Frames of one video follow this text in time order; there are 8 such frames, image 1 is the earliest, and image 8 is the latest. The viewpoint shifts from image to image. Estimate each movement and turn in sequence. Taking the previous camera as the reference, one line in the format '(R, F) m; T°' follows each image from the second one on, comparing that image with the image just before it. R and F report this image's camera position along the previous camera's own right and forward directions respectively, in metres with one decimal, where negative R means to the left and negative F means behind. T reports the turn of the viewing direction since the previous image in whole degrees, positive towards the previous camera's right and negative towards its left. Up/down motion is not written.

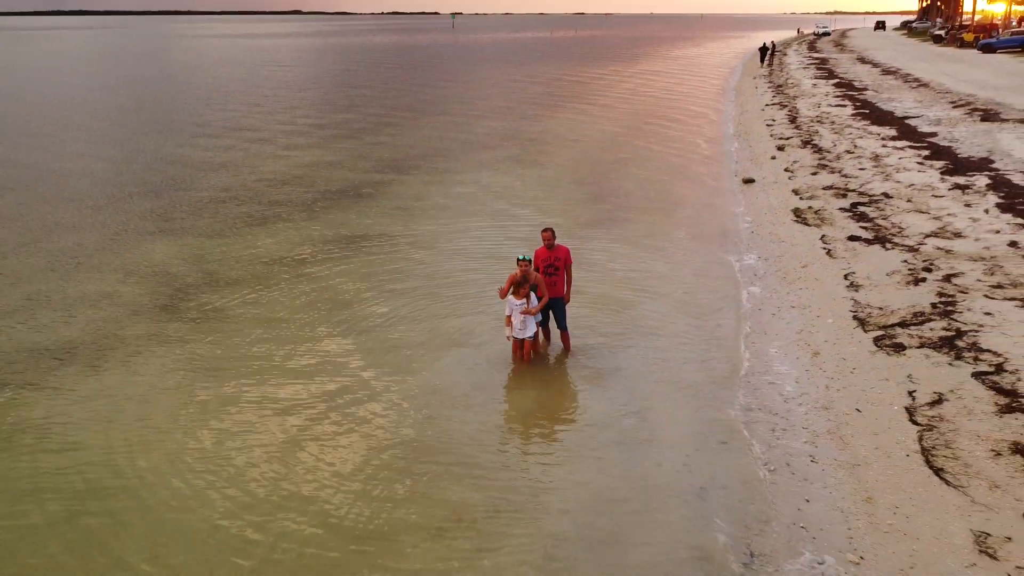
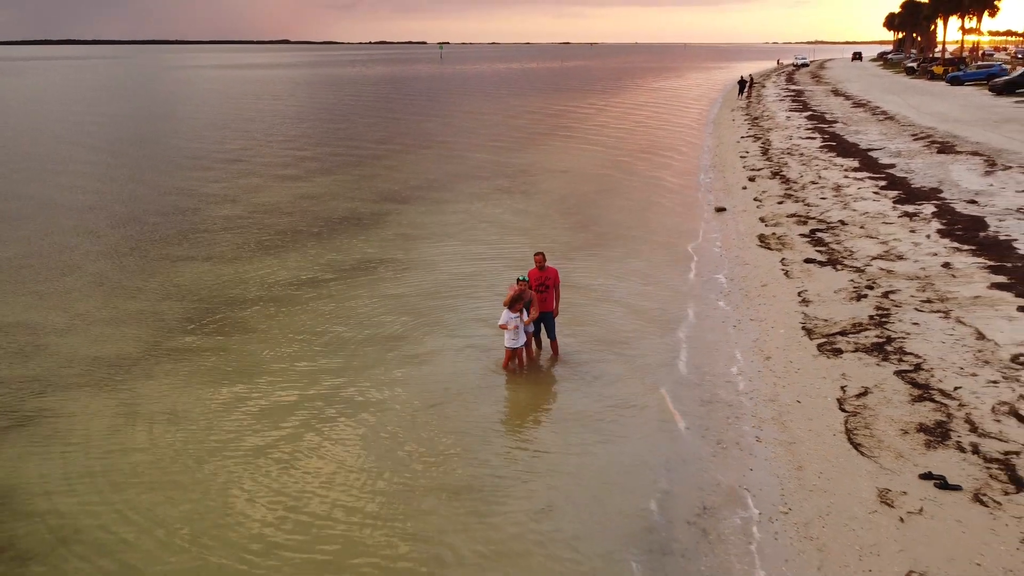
(-0.1, -1.5) m; +1°
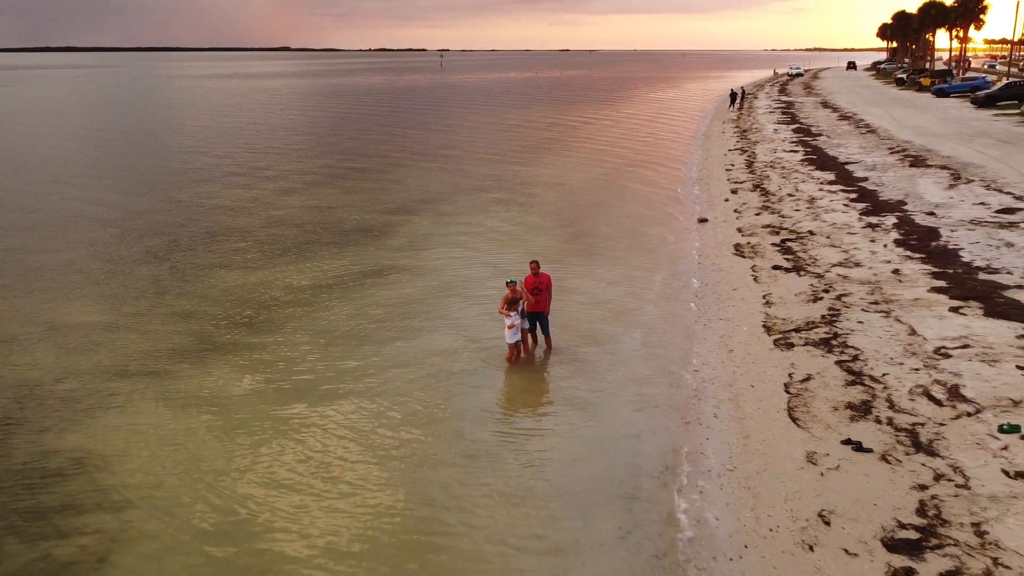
(0.0, -1.7) m; 0°
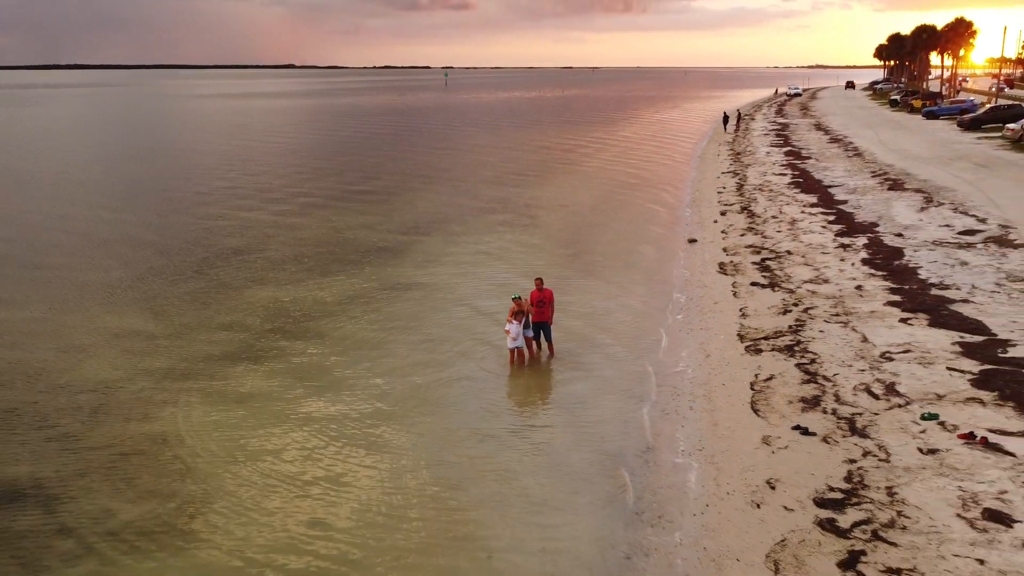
(-0.1, -1.9) m; 0°
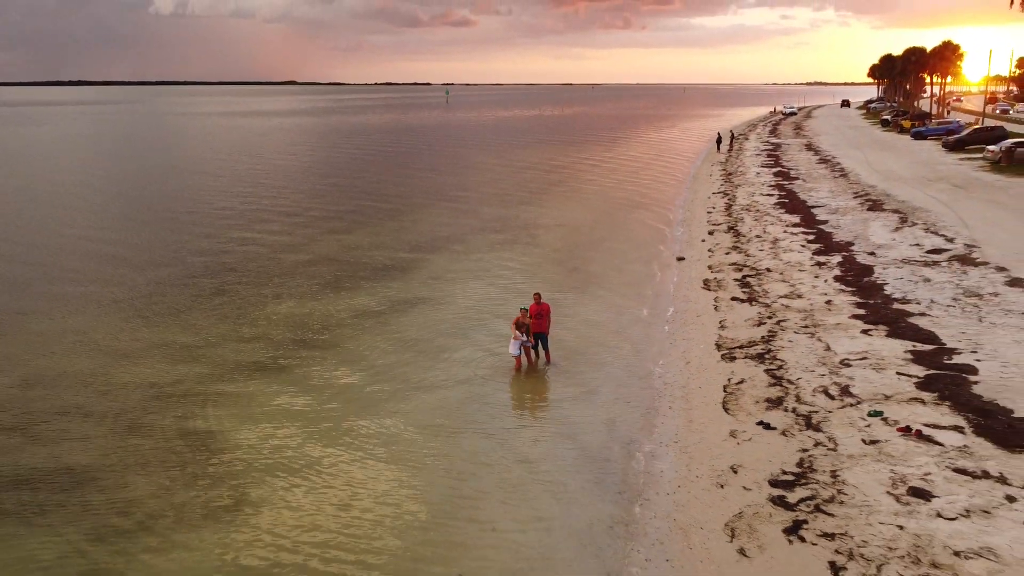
(0.0, -1.6) m; 0°
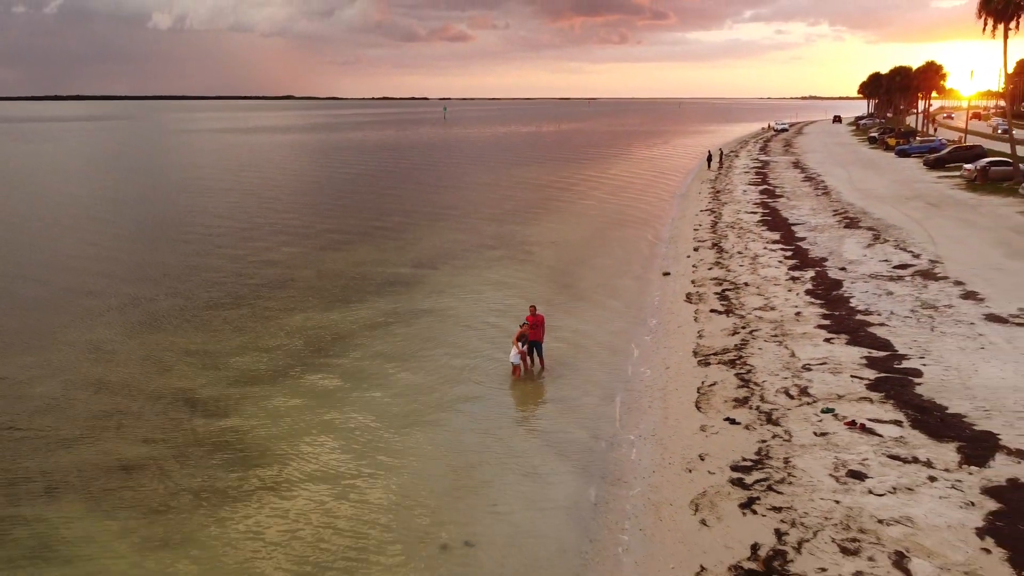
(0.0, -1.7) m; 0°
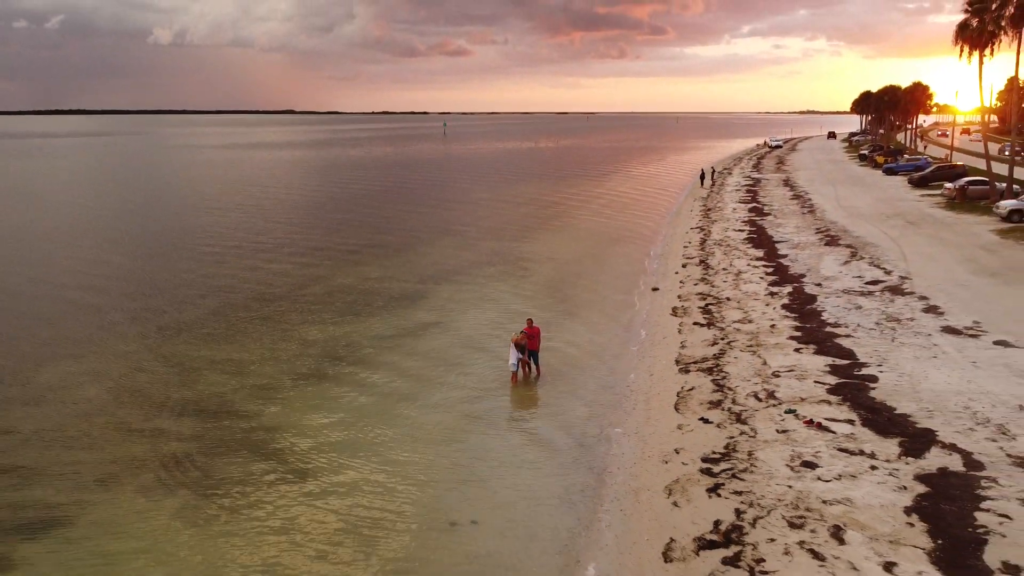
(0.0, -1.8) m; 0°
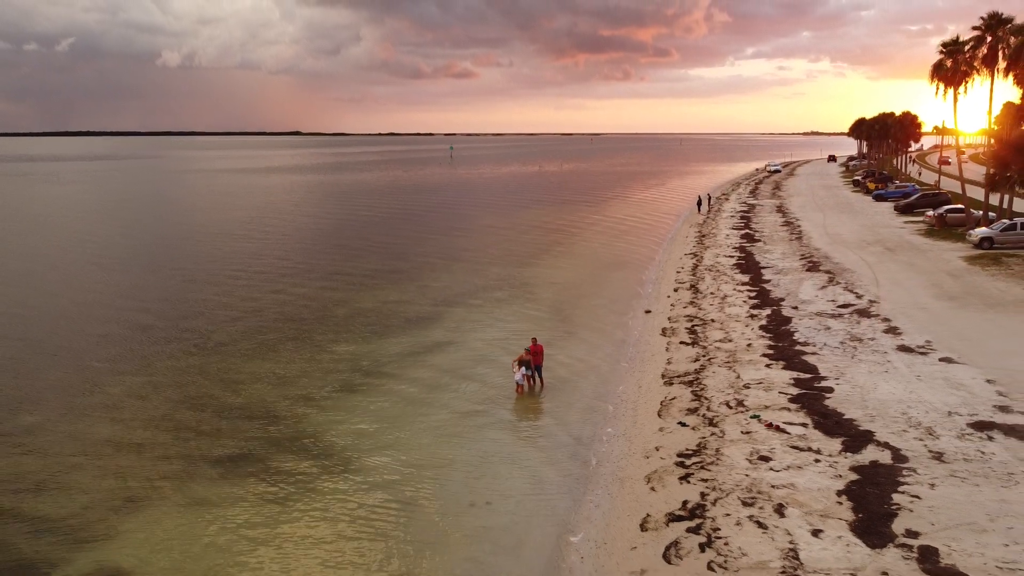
(0.0, -2.9) m; 0°
